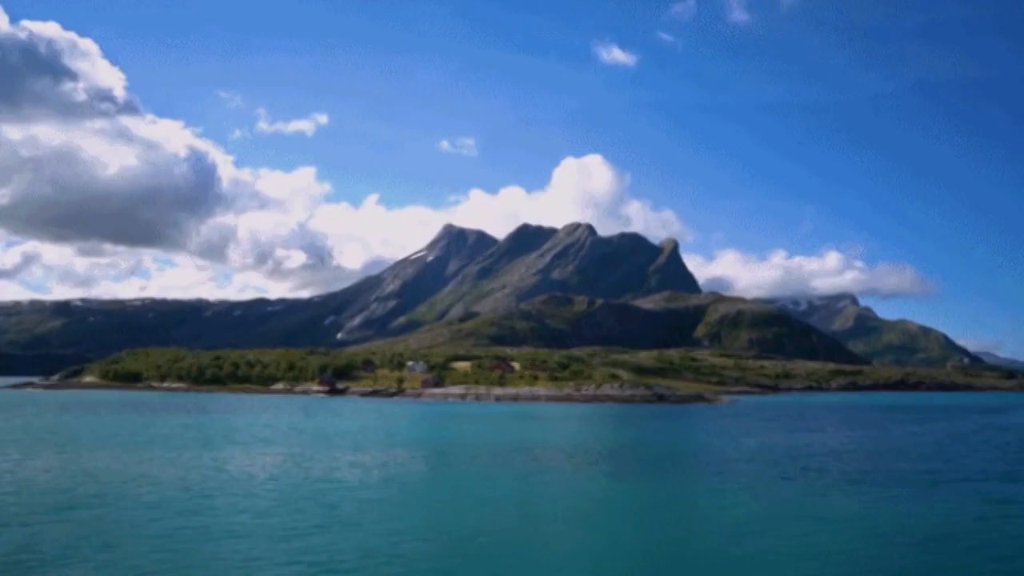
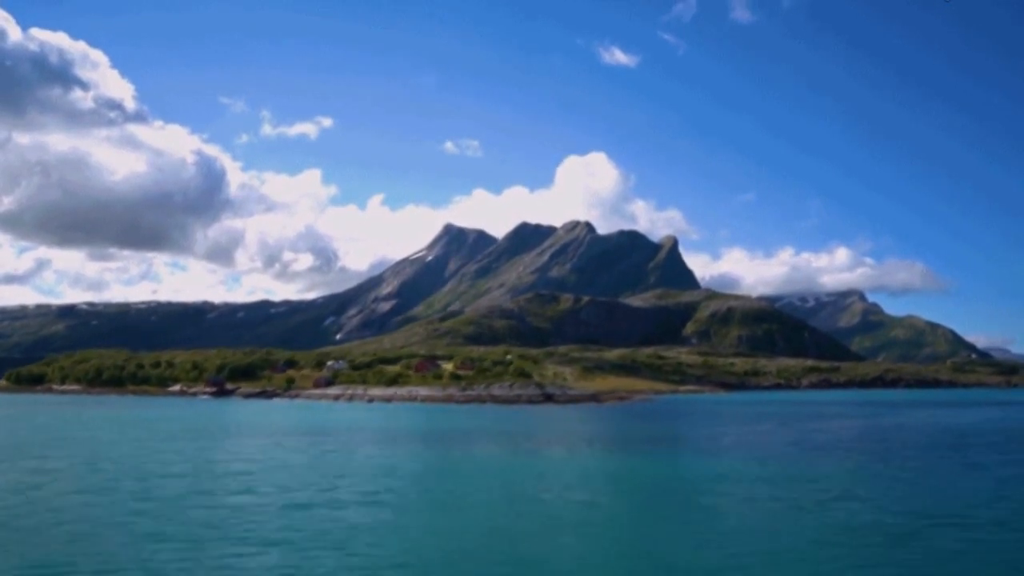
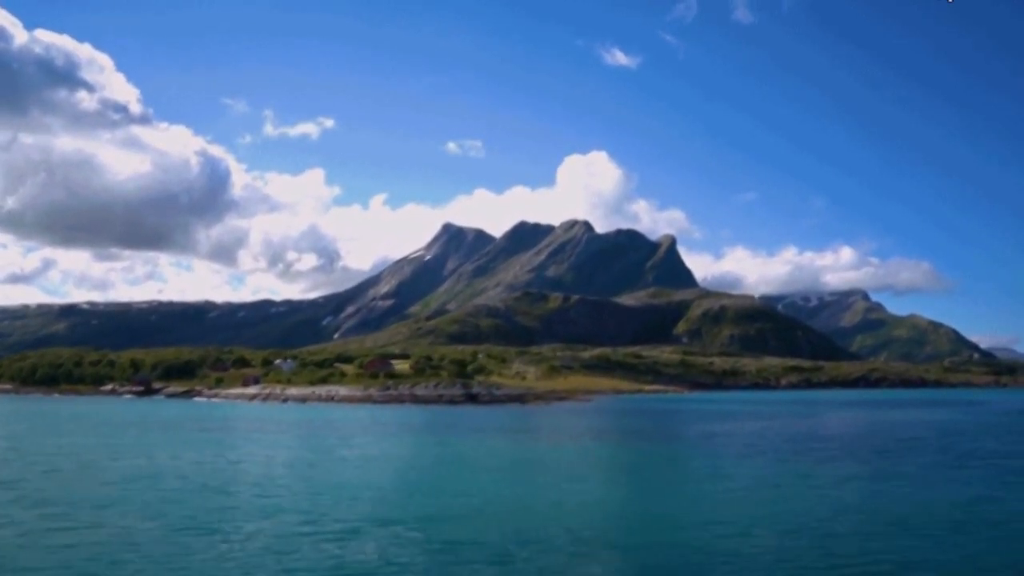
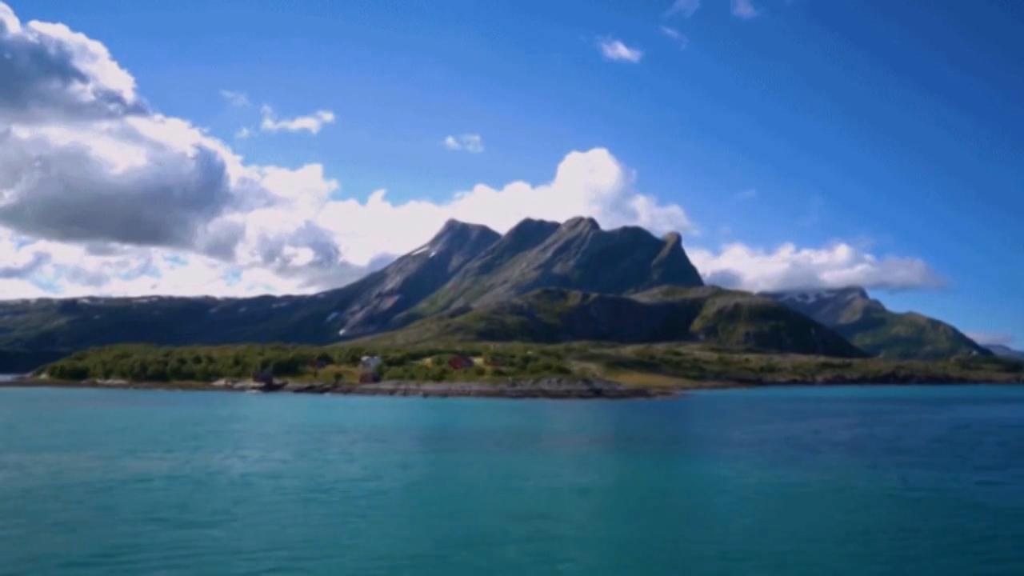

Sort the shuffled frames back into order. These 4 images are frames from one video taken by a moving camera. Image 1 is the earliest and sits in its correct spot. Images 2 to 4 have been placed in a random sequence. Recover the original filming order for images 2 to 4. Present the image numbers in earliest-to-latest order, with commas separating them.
4, 2, 3
